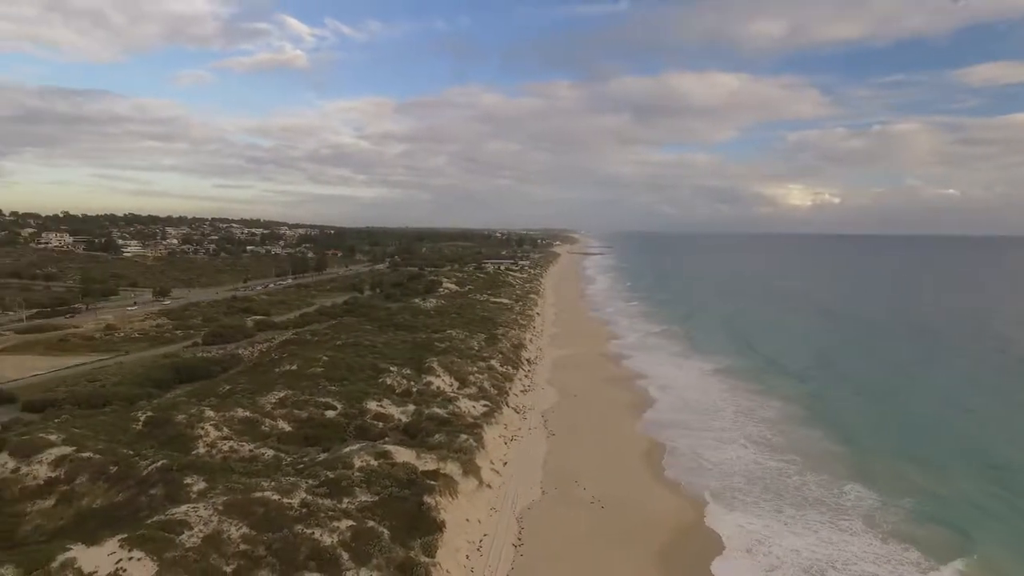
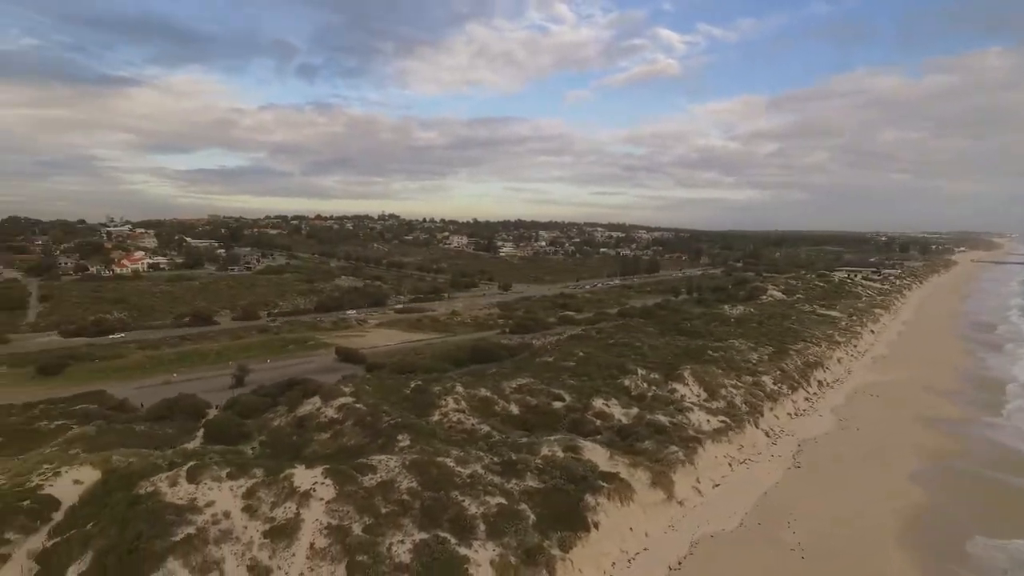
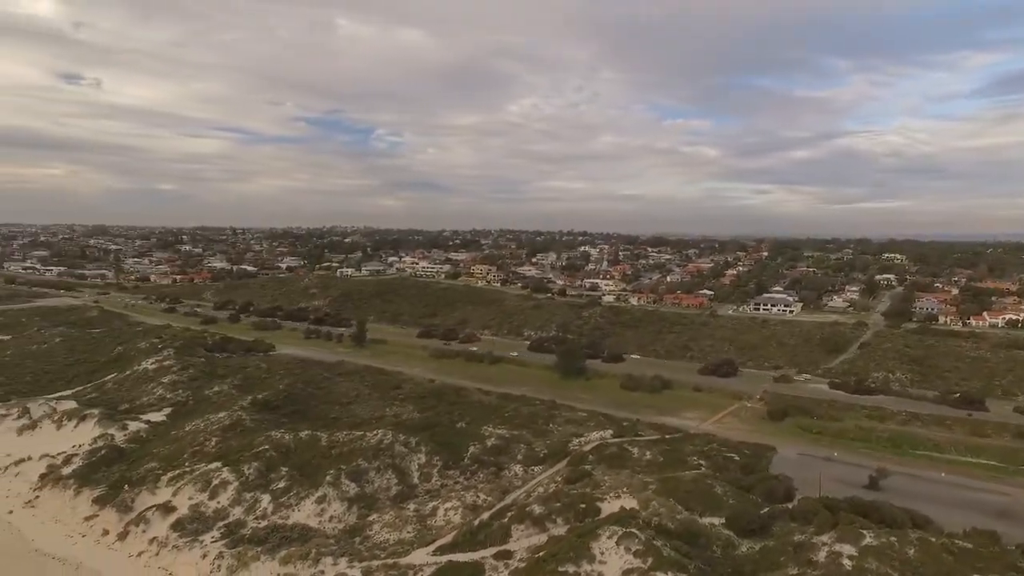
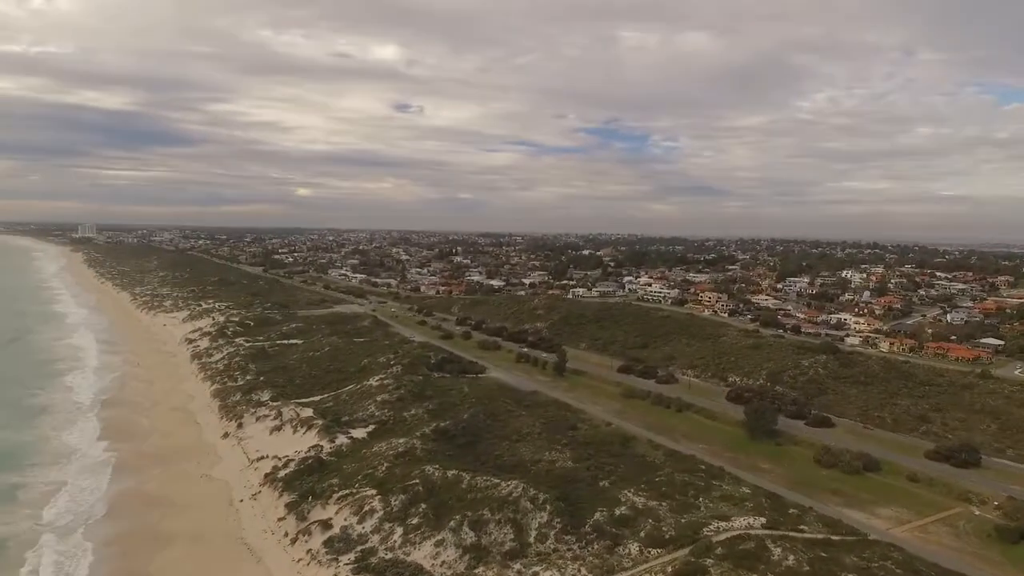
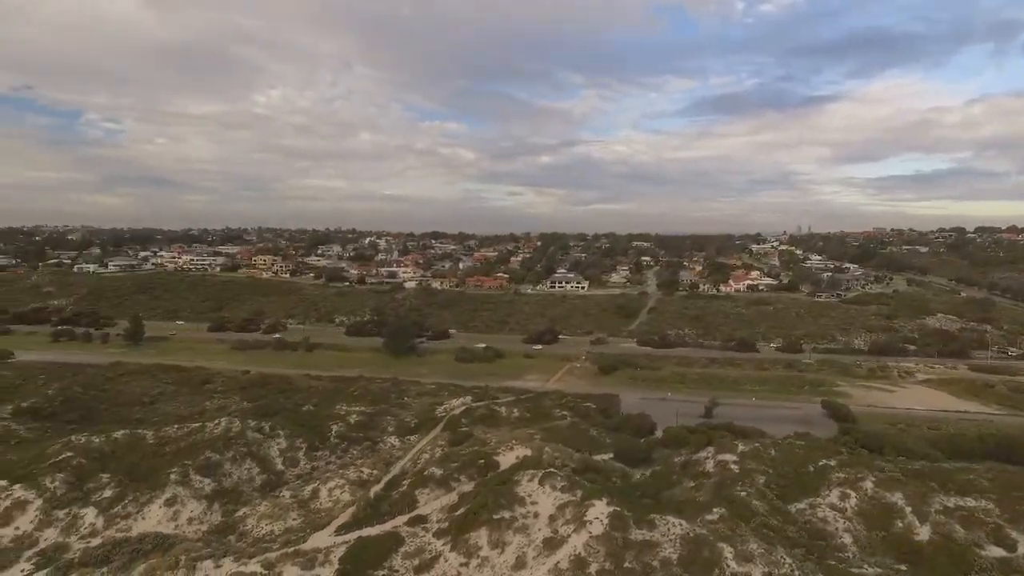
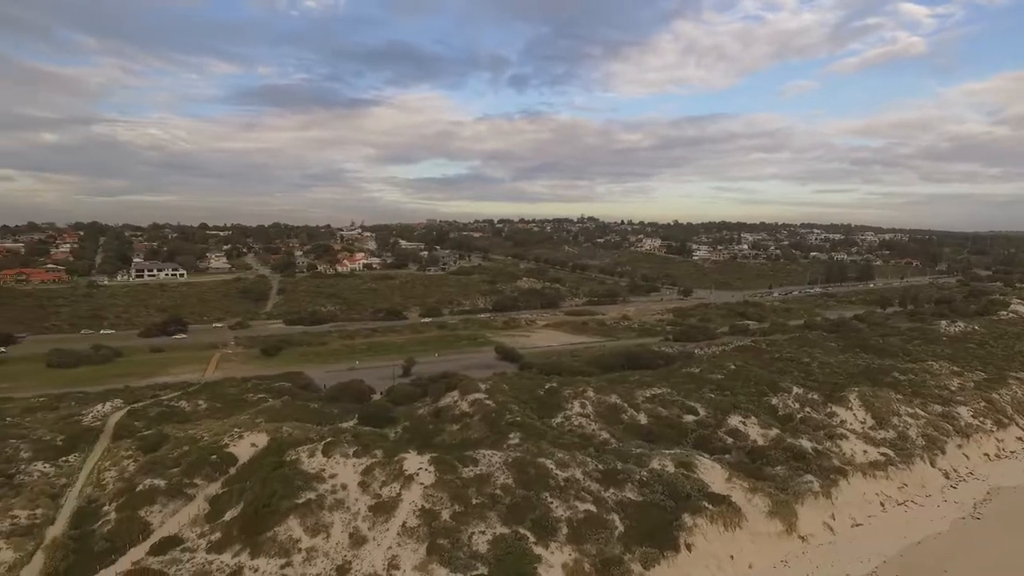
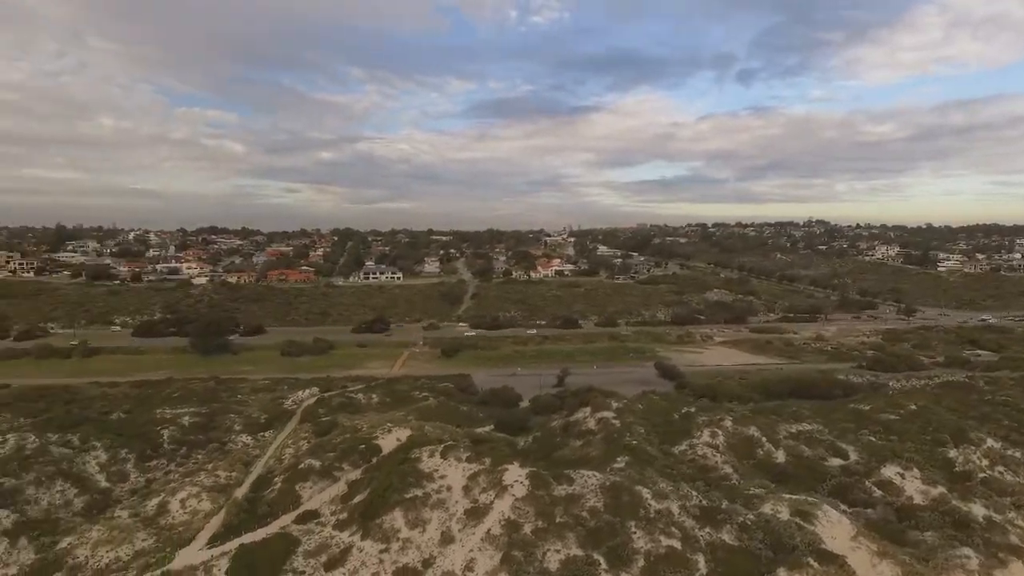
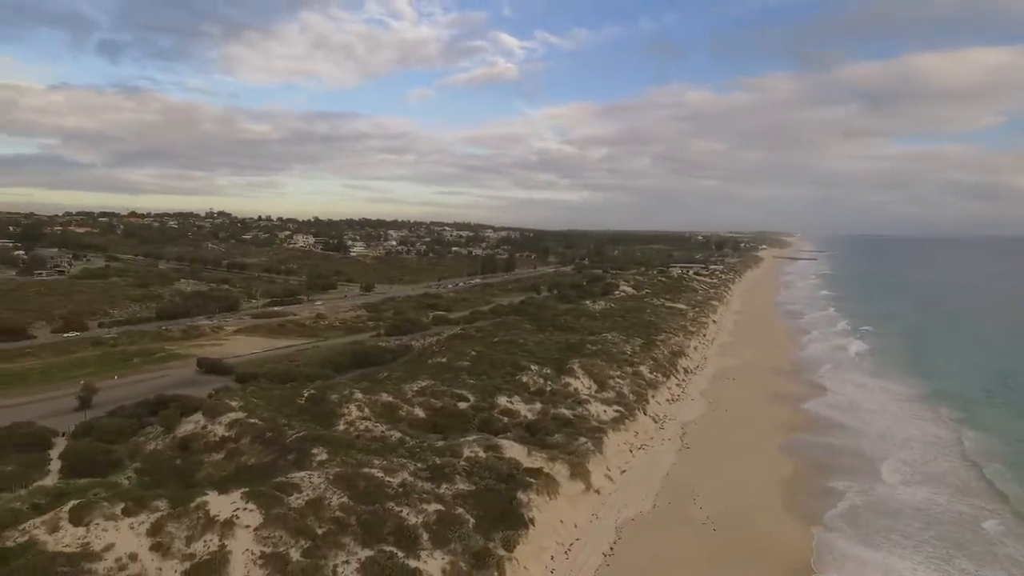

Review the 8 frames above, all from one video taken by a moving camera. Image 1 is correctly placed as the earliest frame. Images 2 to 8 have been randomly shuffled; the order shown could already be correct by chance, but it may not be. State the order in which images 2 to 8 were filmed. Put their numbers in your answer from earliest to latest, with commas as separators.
8, 2, 6, 7, 5, 3, 4
